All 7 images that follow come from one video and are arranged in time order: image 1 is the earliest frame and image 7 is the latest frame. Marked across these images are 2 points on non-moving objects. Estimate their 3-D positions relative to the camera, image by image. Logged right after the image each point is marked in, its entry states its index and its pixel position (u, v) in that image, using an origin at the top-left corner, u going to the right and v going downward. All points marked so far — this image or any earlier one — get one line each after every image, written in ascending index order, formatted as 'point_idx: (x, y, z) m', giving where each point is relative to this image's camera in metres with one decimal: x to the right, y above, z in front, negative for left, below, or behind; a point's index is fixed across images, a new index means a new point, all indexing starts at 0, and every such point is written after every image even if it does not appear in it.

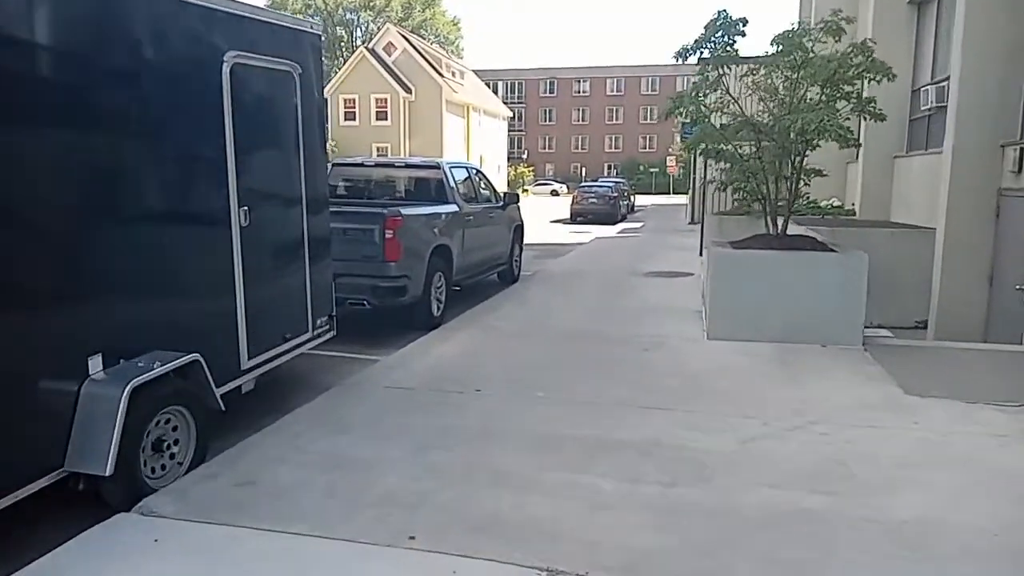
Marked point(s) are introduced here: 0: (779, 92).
0: (+2.9, +2.1, +7.8) m
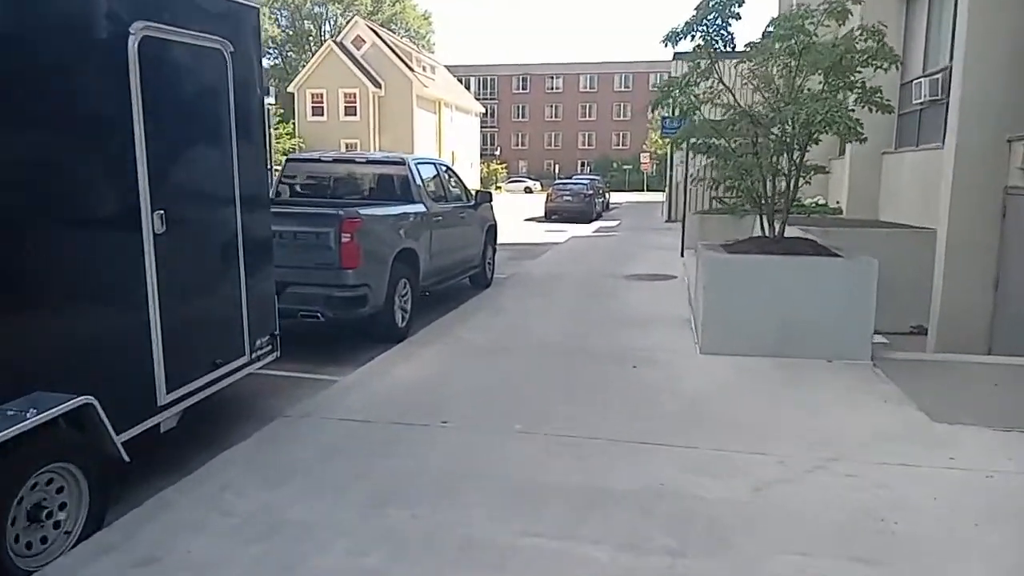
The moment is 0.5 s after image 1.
0: (+2.6, +2.0, +7.1) m
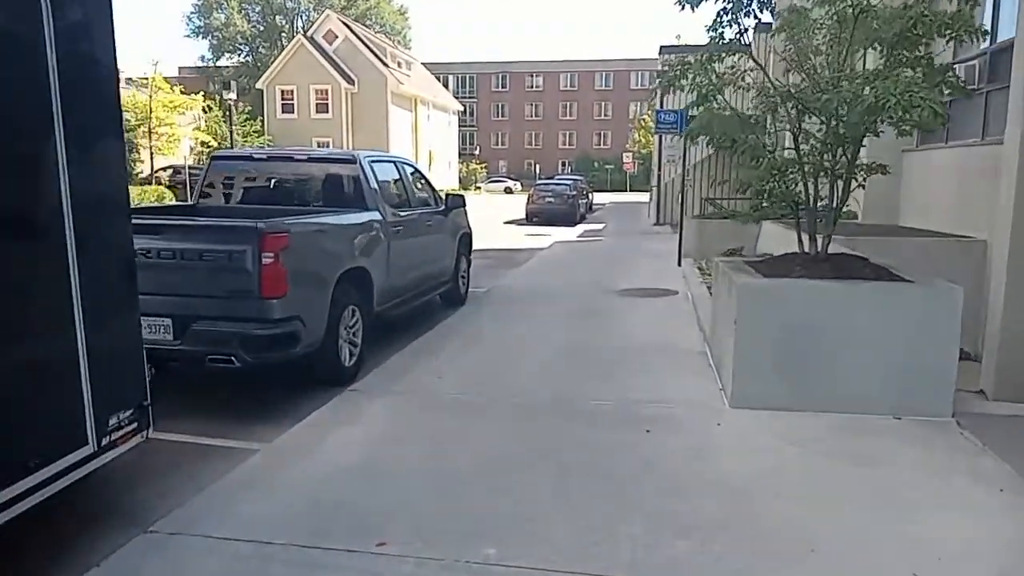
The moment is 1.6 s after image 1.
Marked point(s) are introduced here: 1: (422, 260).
0: (+2.4, +1.8, +5.6) m
1: (-1.1, +0.3, +8.9) m
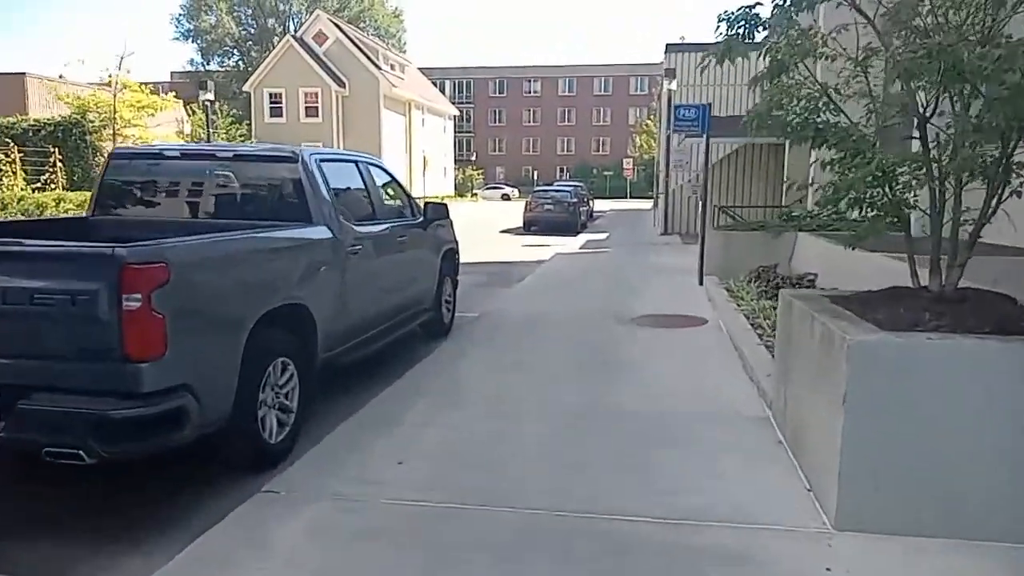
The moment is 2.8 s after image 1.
0: (+2.4, +1.5, +3.9) m
1: (-1.1, 0.0, +7.1) m
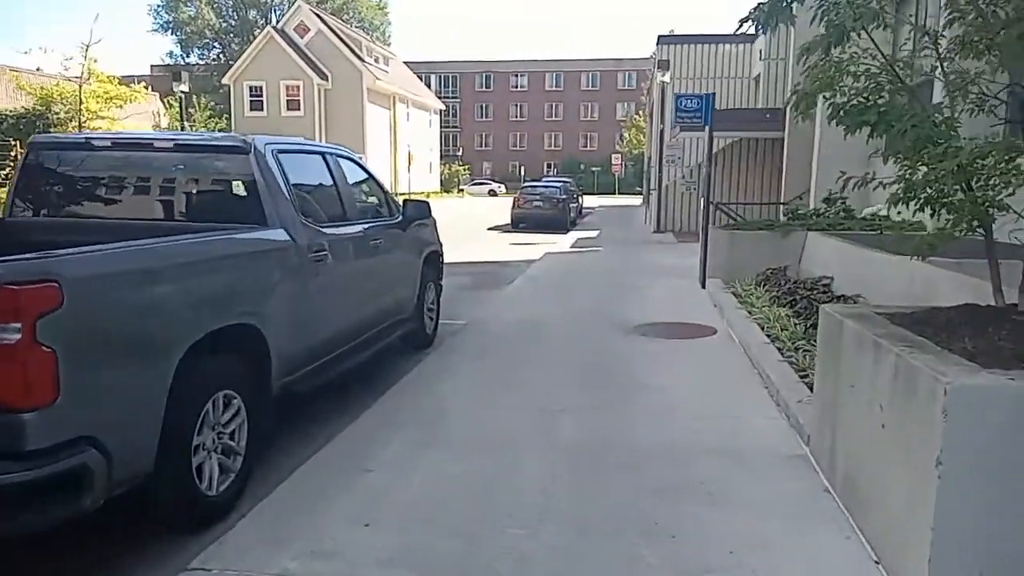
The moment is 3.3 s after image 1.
0: (+2.3, +1.4, +3.1) m
1: (-1.2, -0.1, +6.3) m
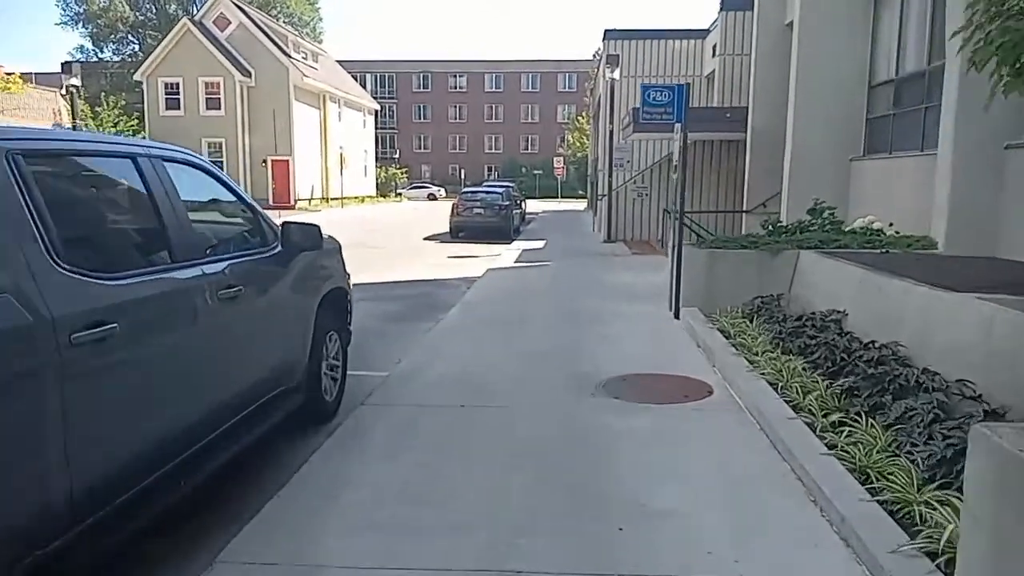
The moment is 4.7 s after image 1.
0: (+2.1, +1.1, +1.3) m
1: (-1.7, -0.5, +4.2) m
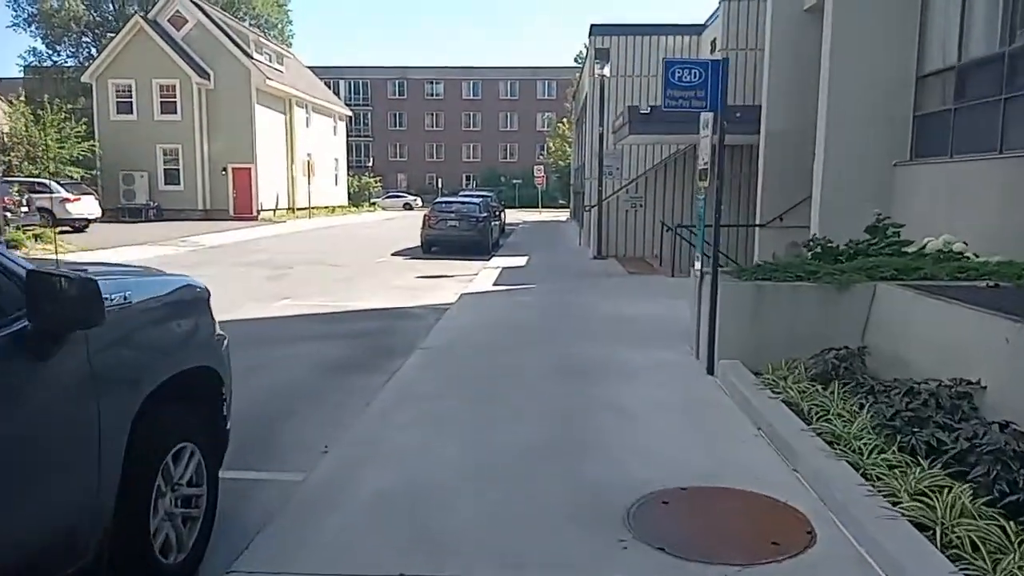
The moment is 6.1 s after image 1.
0: (+2.1, +0.7, -1.0) m
1: (-1.7, -0.8, +1.8) m
